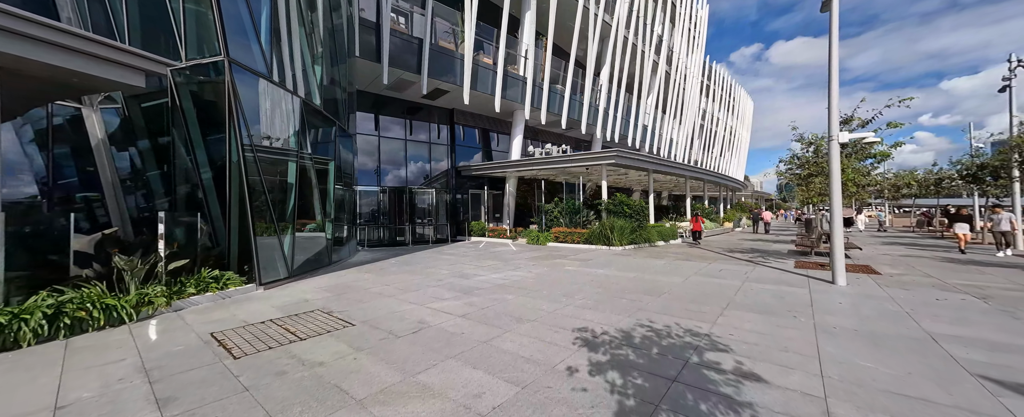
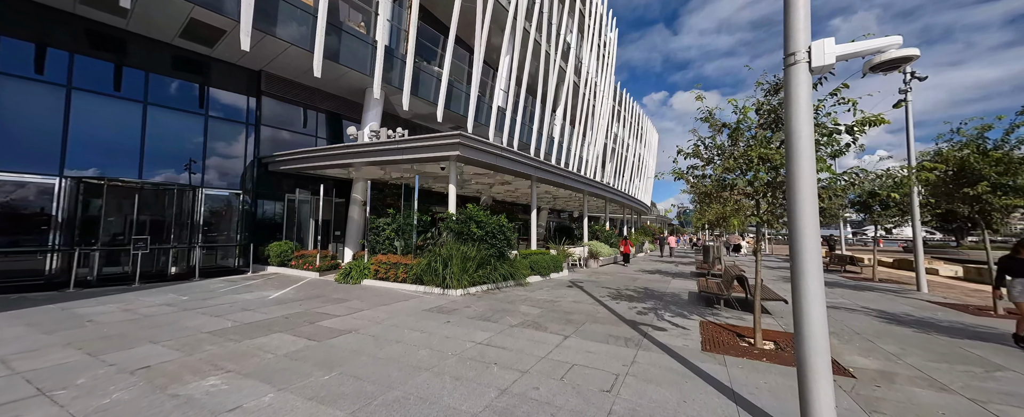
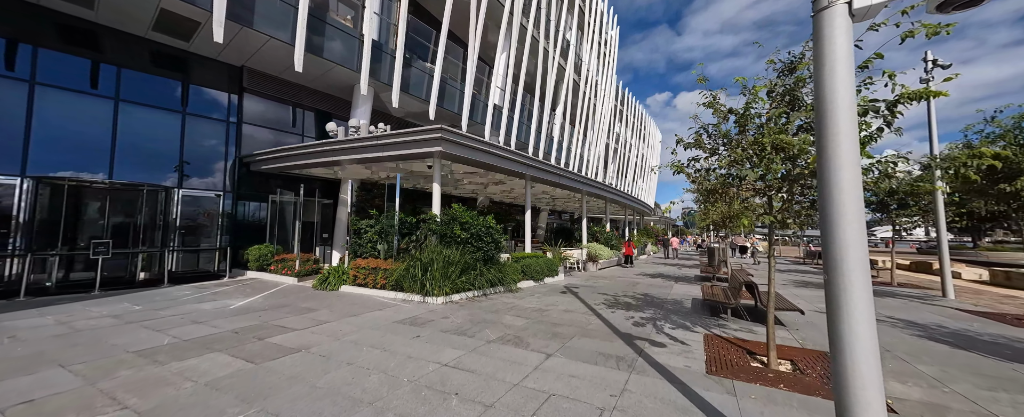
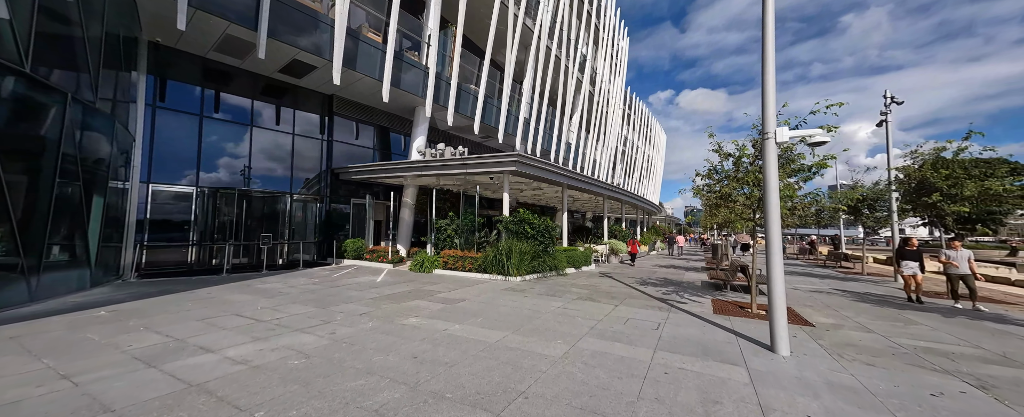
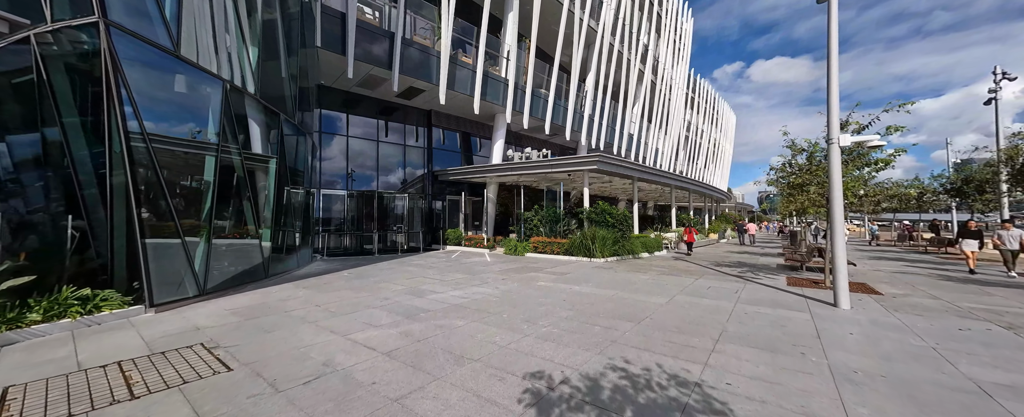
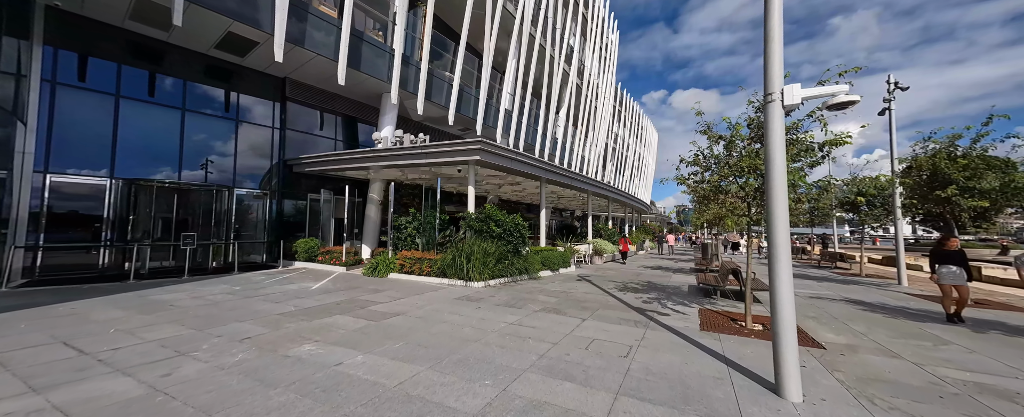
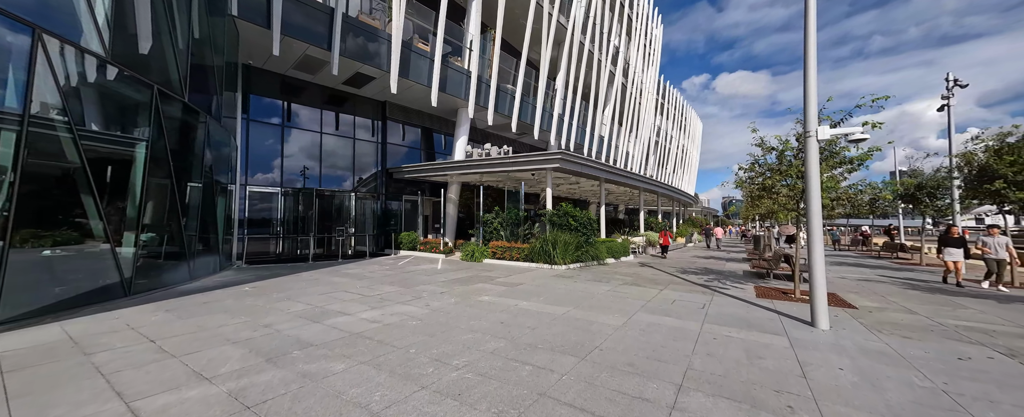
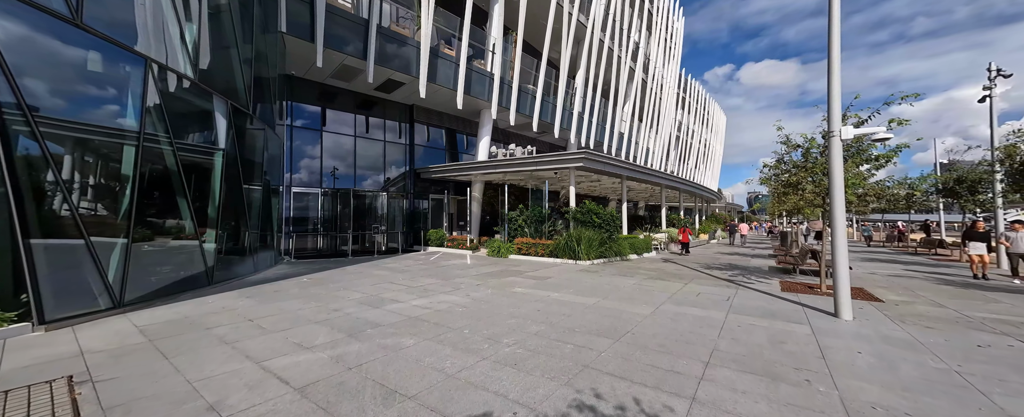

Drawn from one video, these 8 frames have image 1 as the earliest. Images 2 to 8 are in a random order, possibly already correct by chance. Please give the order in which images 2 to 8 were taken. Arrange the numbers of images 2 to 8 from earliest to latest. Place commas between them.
5, 8, 7, 4, 6, 2, 3
